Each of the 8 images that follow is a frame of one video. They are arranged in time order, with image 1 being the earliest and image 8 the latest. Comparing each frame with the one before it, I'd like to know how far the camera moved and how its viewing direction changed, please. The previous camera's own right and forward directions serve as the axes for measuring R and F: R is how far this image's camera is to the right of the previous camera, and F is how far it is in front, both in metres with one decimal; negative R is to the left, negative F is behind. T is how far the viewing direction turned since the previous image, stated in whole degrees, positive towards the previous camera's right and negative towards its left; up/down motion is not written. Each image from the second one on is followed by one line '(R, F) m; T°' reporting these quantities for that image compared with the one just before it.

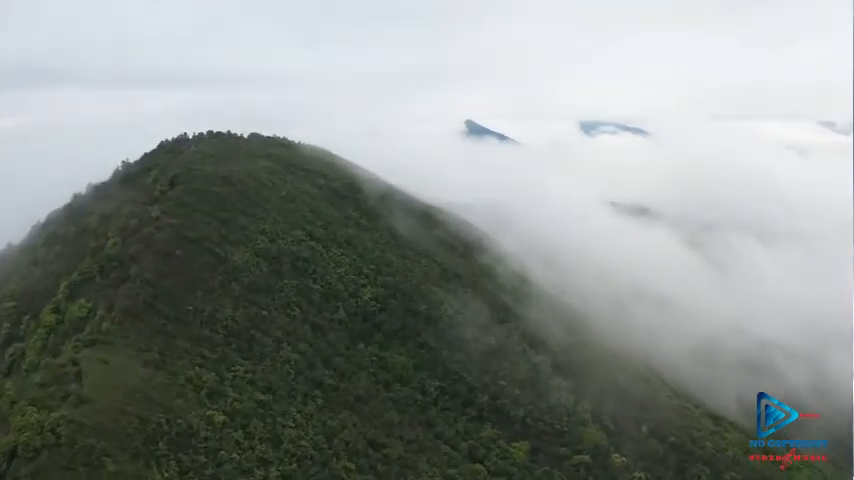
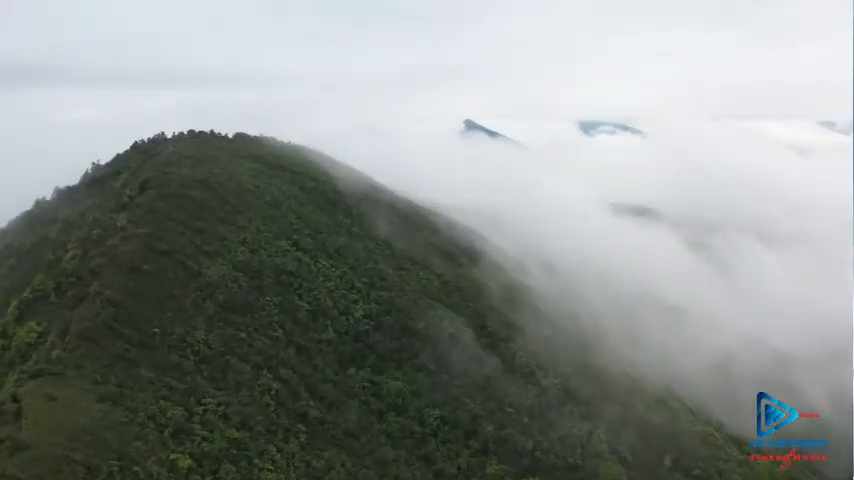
(+0.1, +4.3) m; 0°
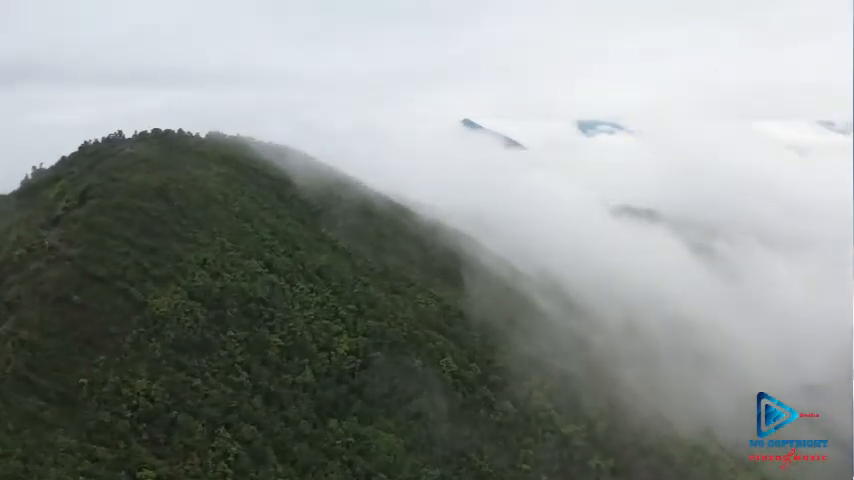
(+0.1, +6.6) m; 0°
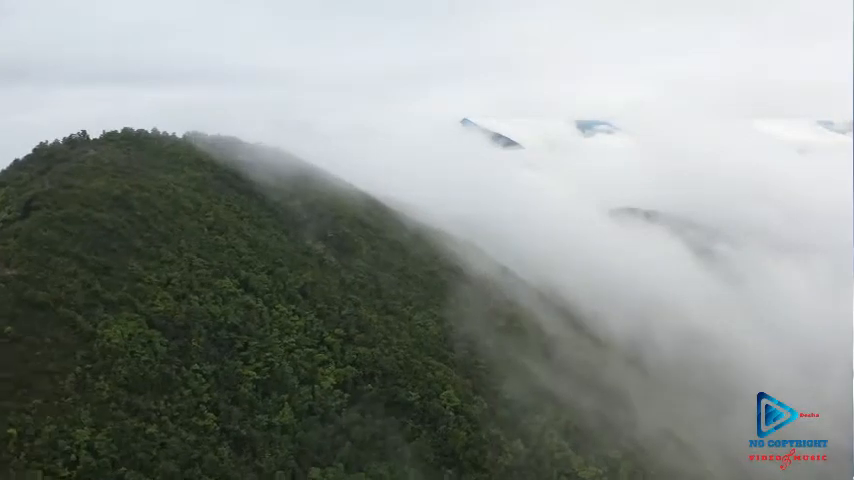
(+0.1, +4.4) m; 0°
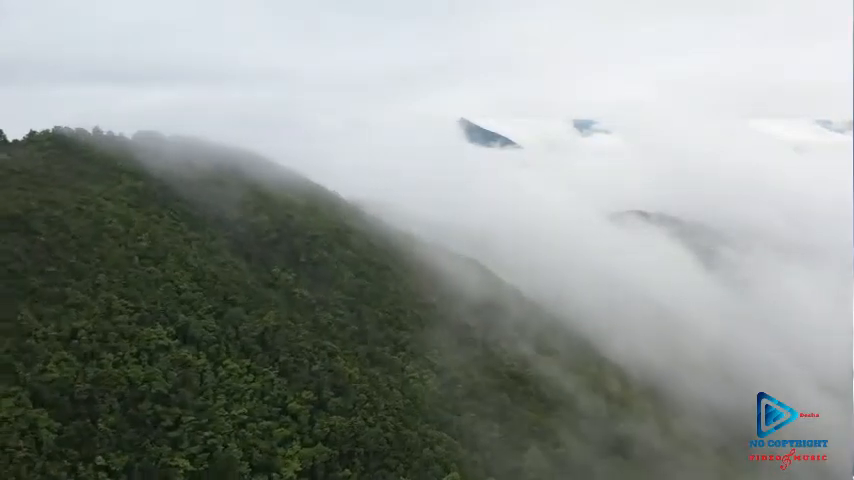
(+0.1, +7.4) m; 0°
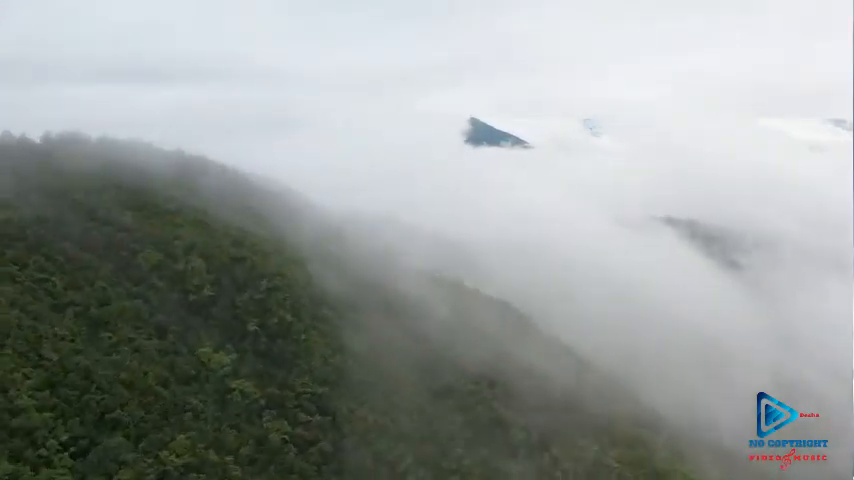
(-0.3, +10.4) m; 0°
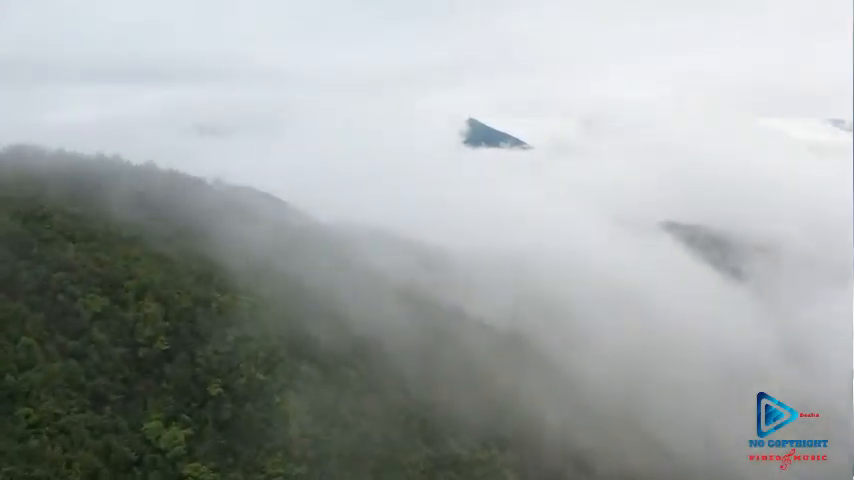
(0.0, +3.5) m; 0°
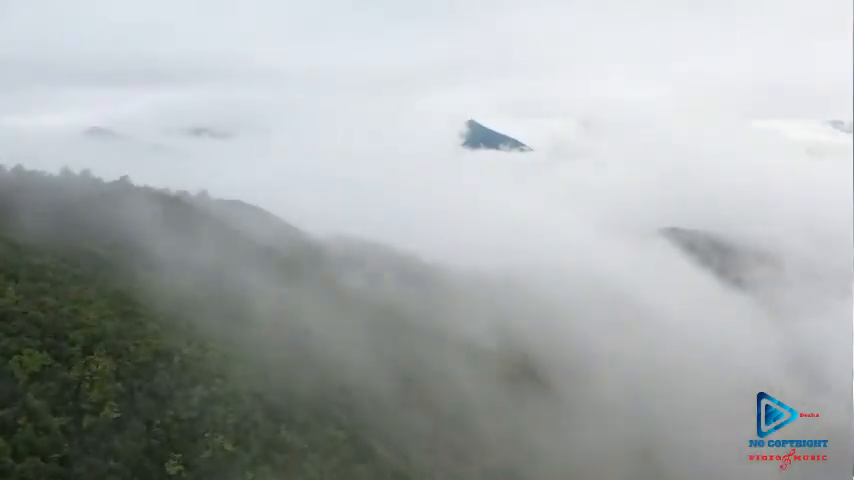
(-0.4, -1.6) m; 0°
